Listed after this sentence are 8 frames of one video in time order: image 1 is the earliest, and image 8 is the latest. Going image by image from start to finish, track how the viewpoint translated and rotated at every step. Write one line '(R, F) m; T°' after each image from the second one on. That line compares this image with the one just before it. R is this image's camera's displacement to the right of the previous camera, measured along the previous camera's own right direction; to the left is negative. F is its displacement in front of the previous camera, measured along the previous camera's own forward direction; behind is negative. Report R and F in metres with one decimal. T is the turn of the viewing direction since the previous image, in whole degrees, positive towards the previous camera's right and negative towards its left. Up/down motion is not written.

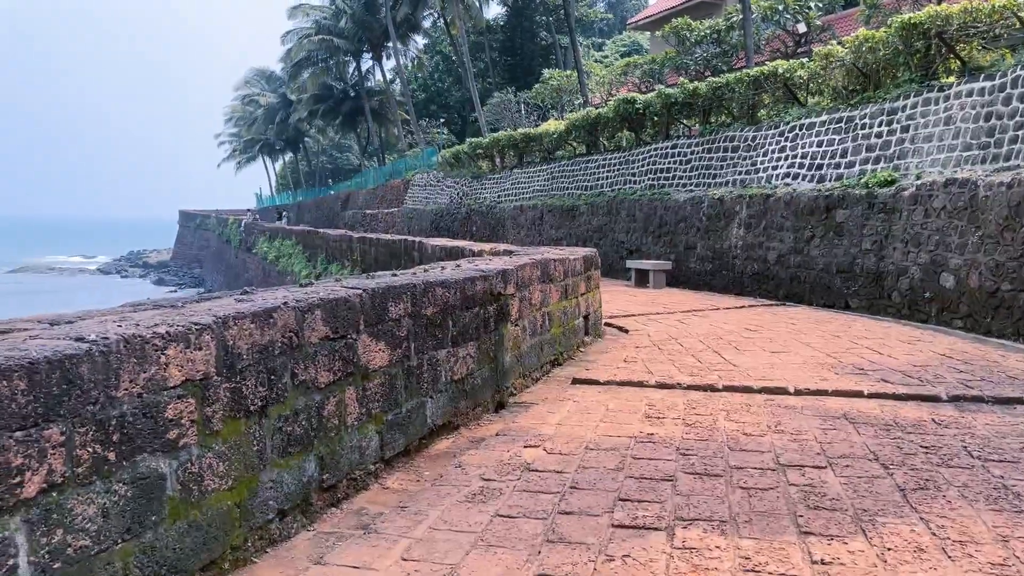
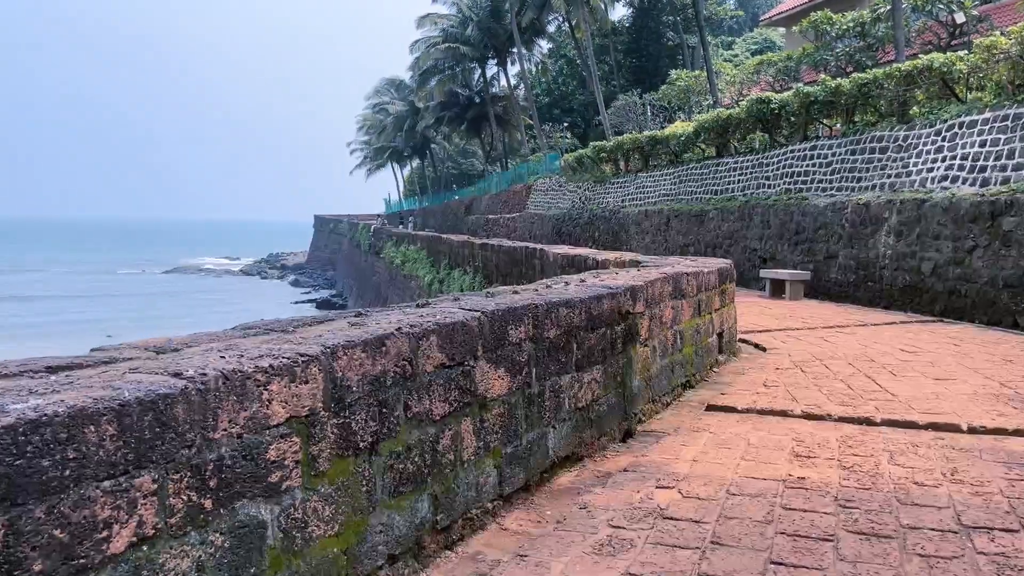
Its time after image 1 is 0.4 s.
(0.0, +0.2) m; -10°
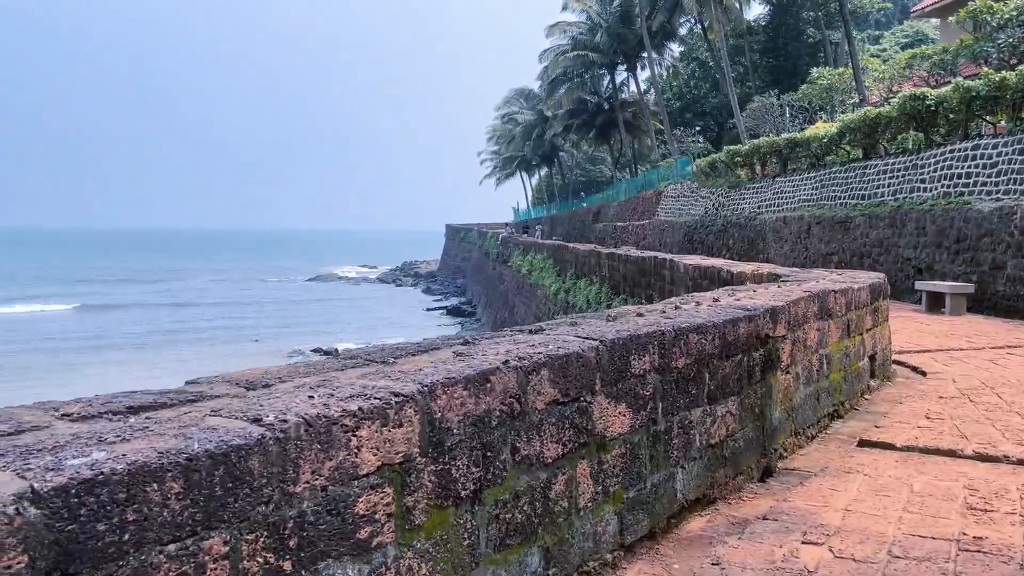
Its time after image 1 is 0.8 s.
(0.0, +0.2) m; -10°
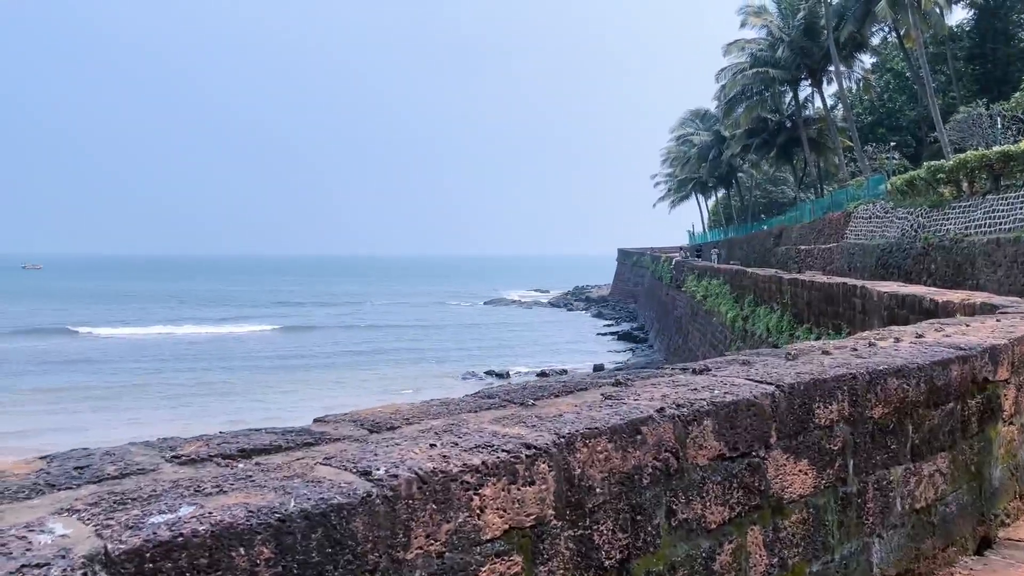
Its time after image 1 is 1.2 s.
(0.0, +0.2) m; -14°
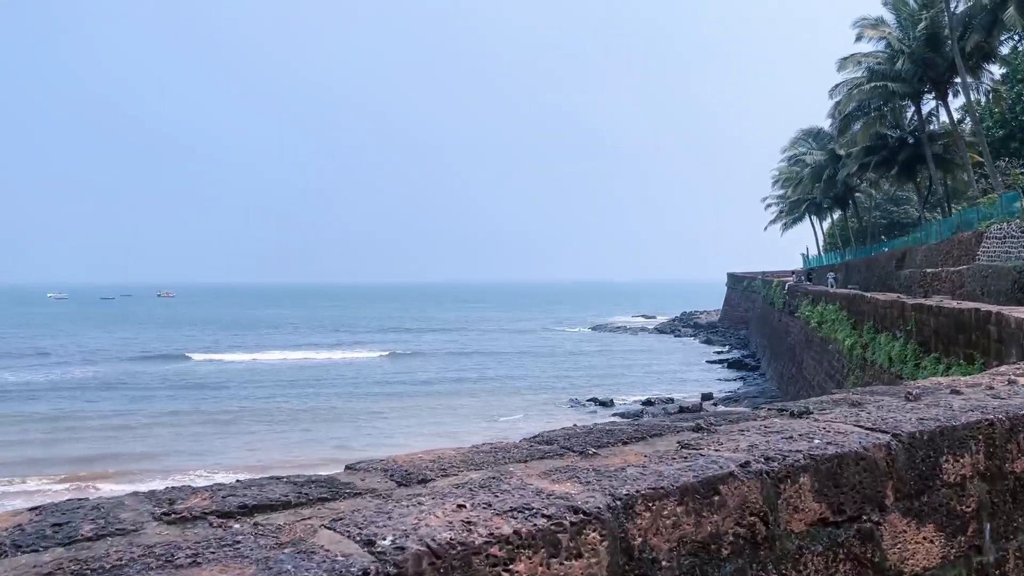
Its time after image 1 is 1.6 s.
(+0.1, +0.1) m; -8°
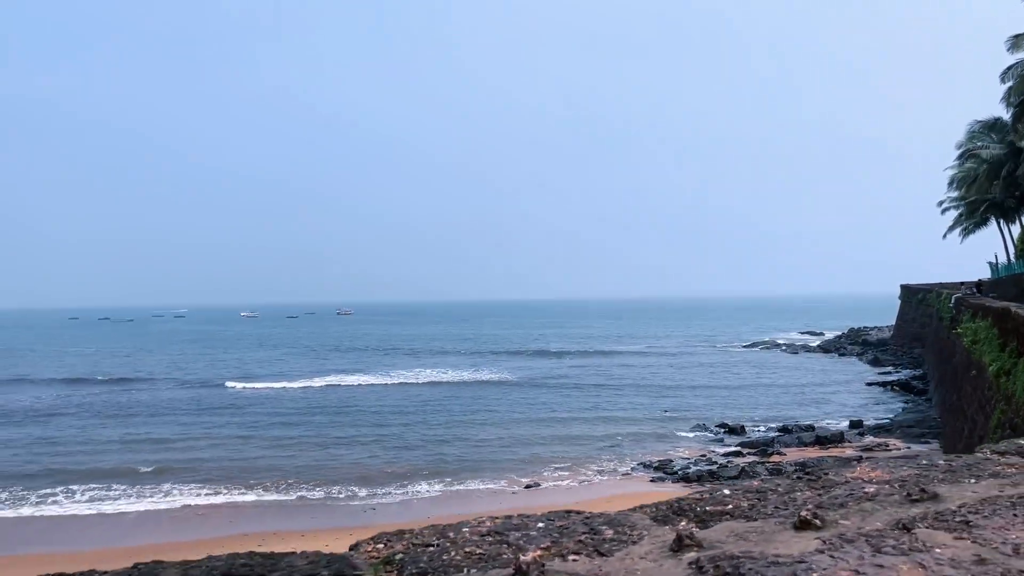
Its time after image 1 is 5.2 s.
(+1.5, +1.2) m; -12°
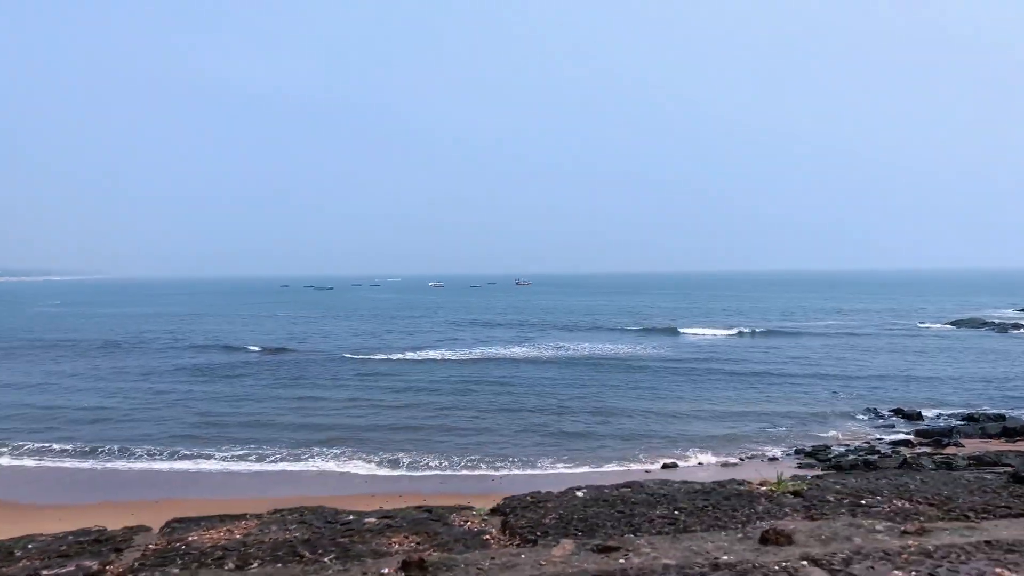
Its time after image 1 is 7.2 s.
(+0.5, -0.2) m; -13°
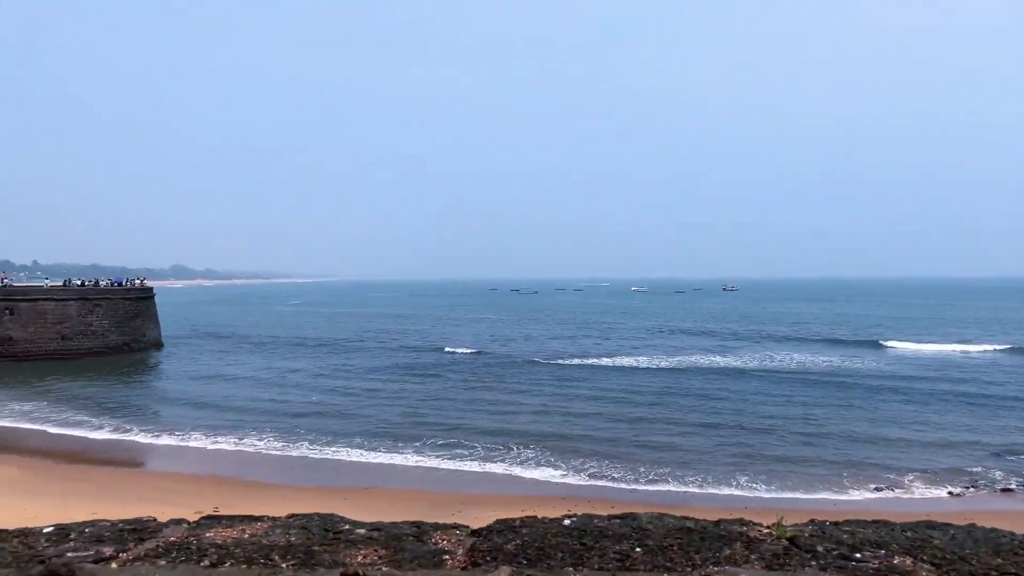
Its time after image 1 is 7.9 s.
(+0.4, 0.0) m; -16°
